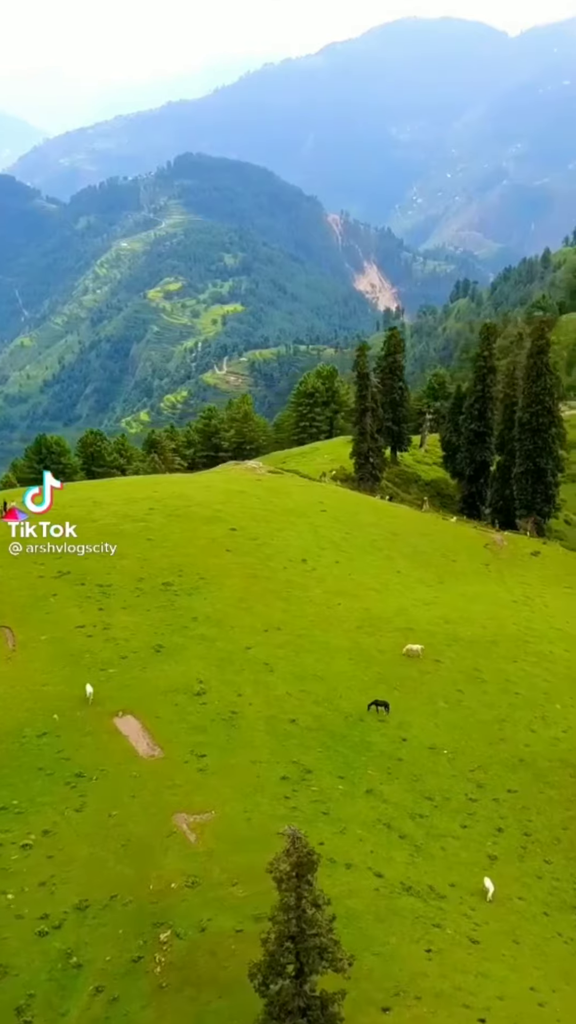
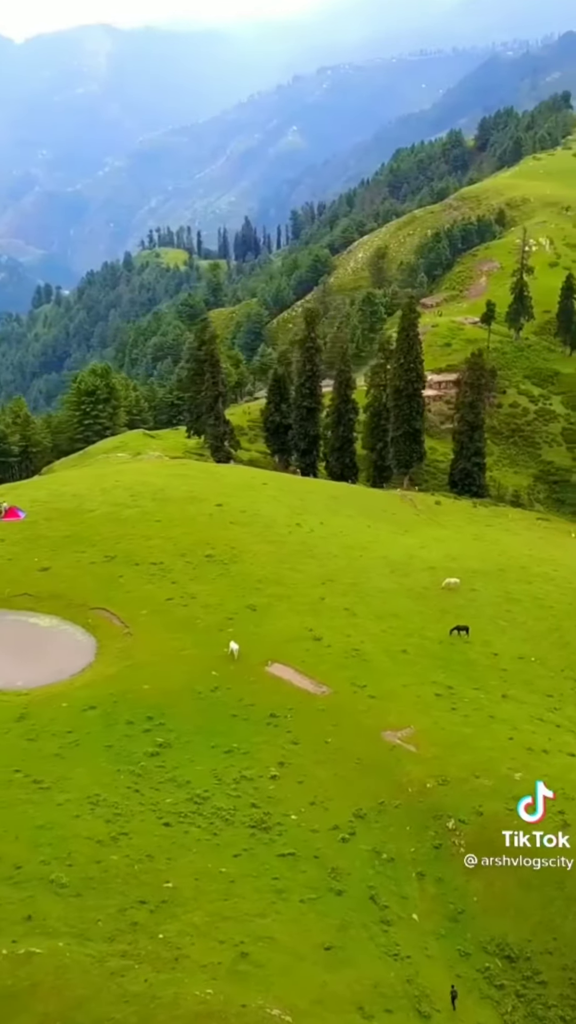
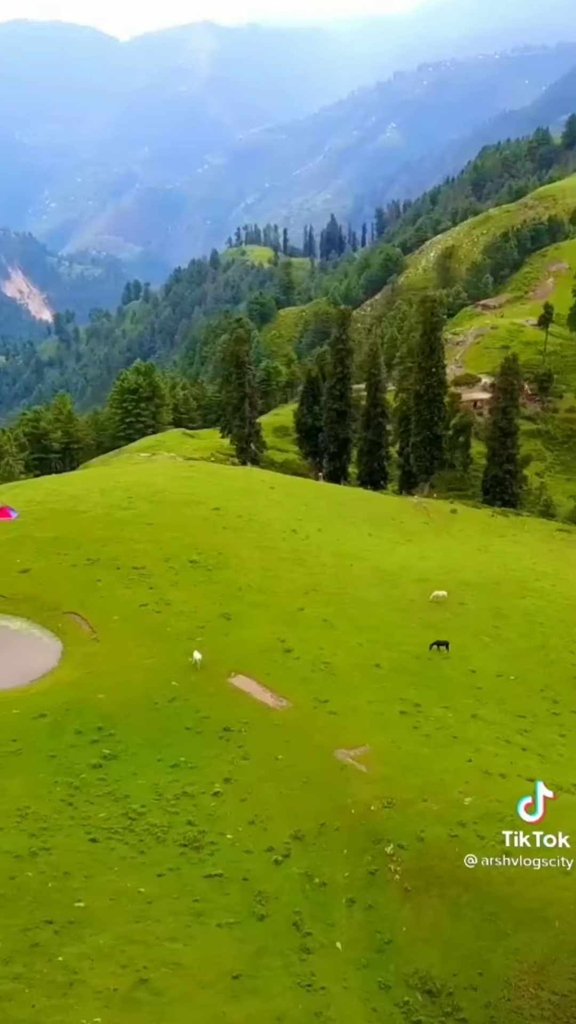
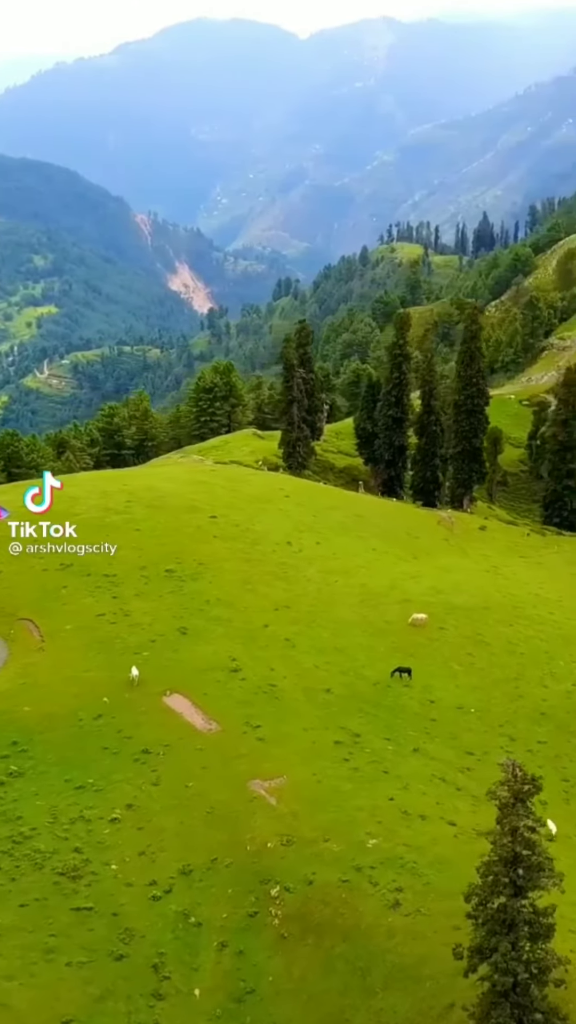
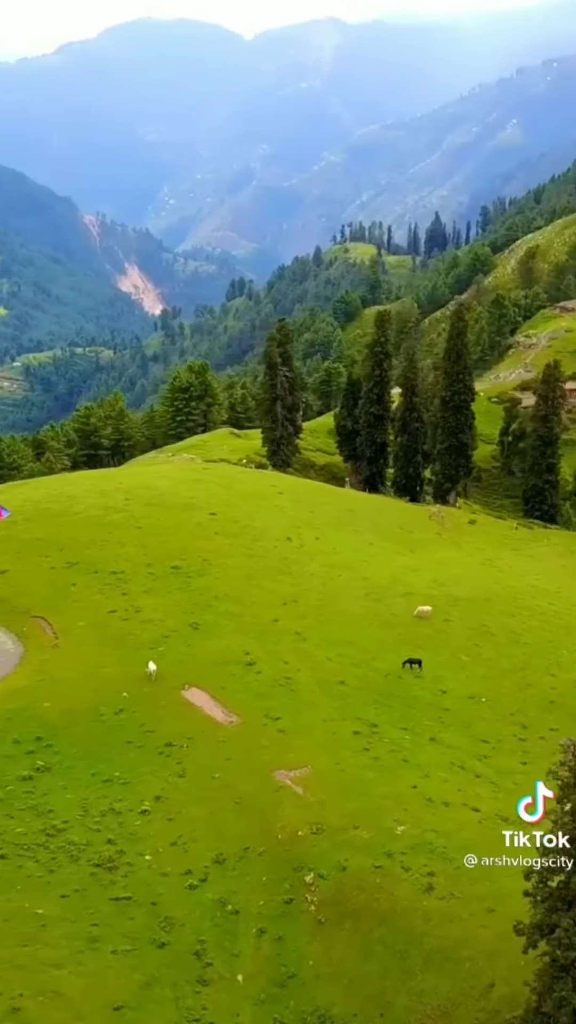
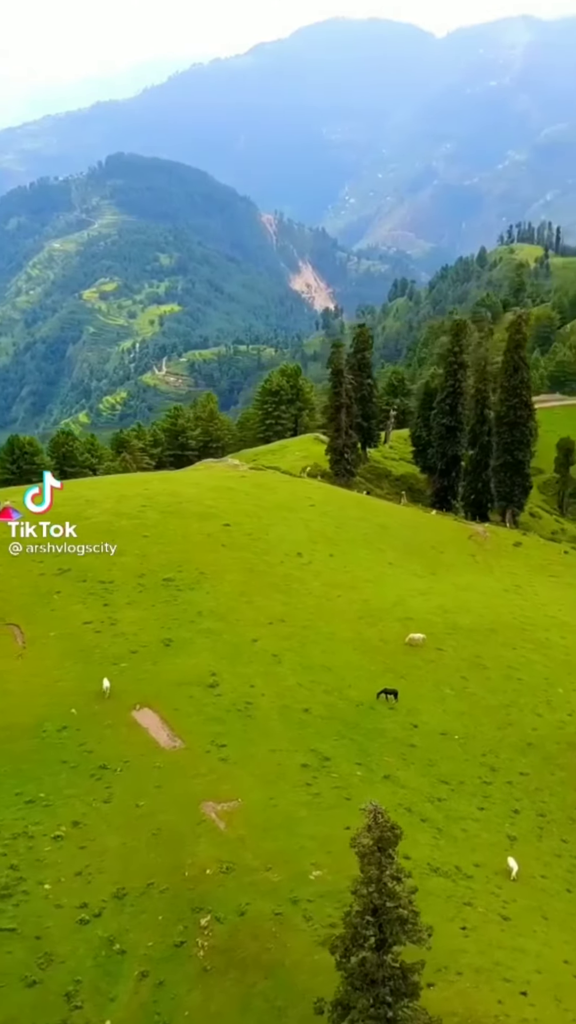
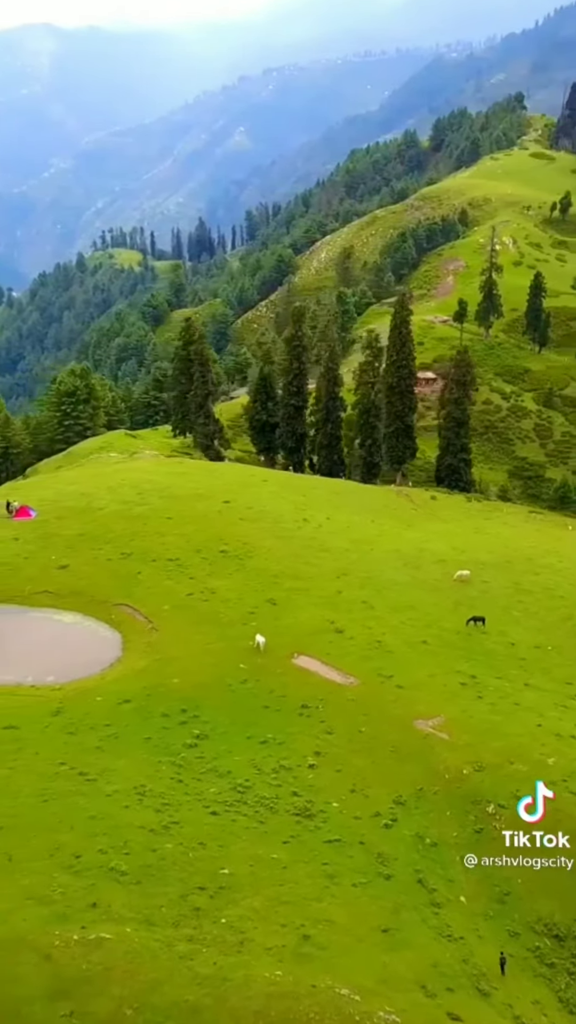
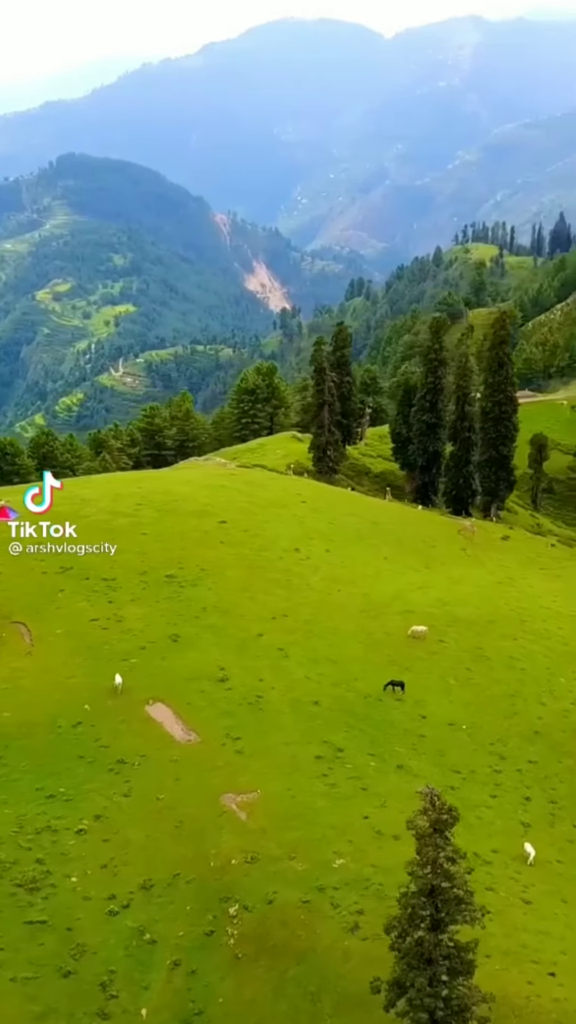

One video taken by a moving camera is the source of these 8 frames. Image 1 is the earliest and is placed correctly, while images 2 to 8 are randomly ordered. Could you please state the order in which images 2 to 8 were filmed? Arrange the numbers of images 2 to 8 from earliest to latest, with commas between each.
6, 8, 4, 5, 3, 2, 7
